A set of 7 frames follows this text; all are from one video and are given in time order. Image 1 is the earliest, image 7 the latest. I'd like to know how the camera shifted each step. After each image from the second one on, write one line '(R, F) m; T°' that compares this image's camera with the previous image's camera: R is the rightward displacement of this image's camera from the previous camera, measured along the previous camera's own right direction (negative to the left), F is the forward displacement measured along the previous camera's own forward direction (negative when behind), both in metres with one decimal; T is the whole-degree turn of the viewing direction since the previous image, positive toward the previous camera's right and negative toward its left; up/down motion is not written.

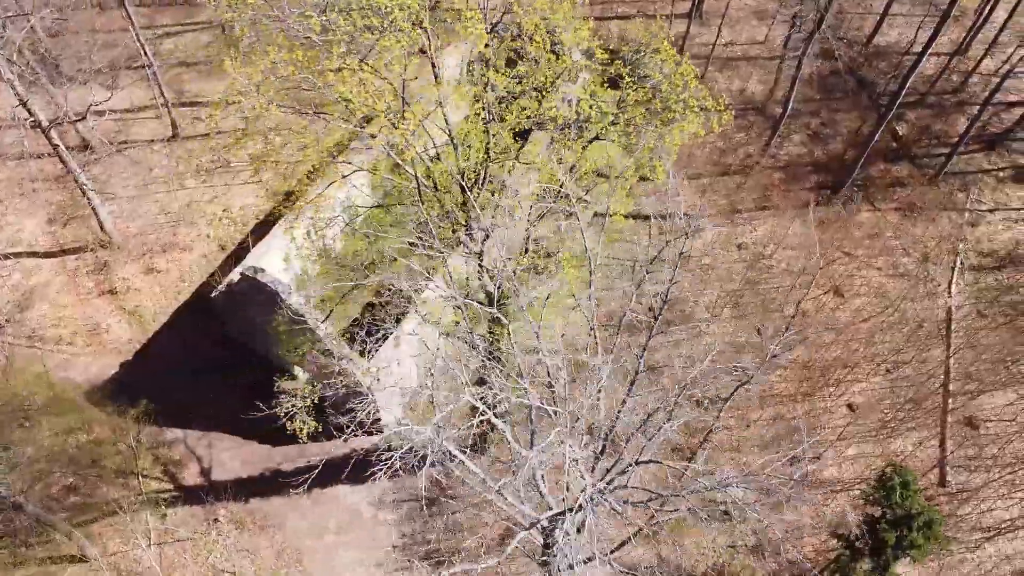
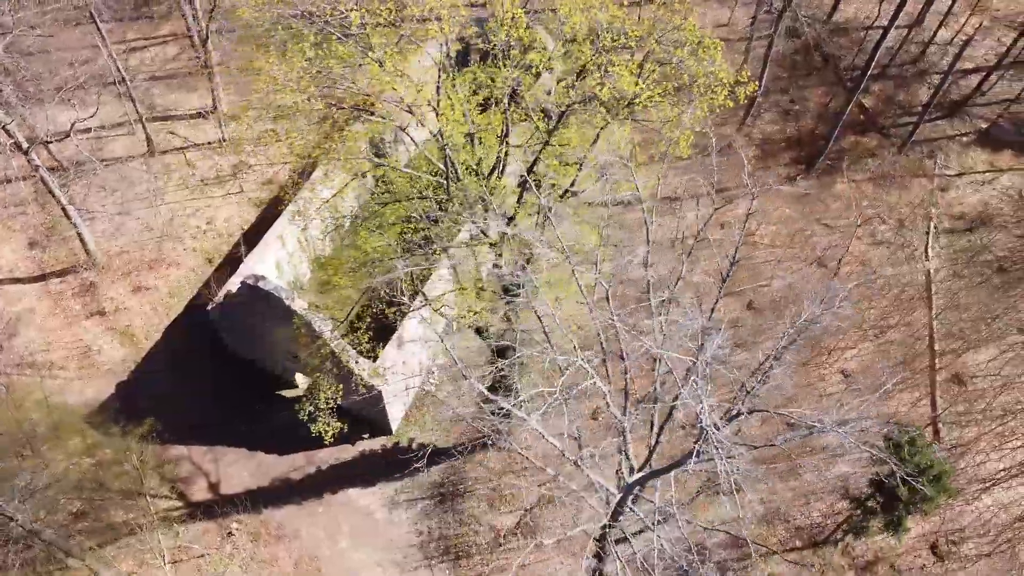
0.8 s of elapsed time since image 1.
(-0.5, 0.0) m; +2°
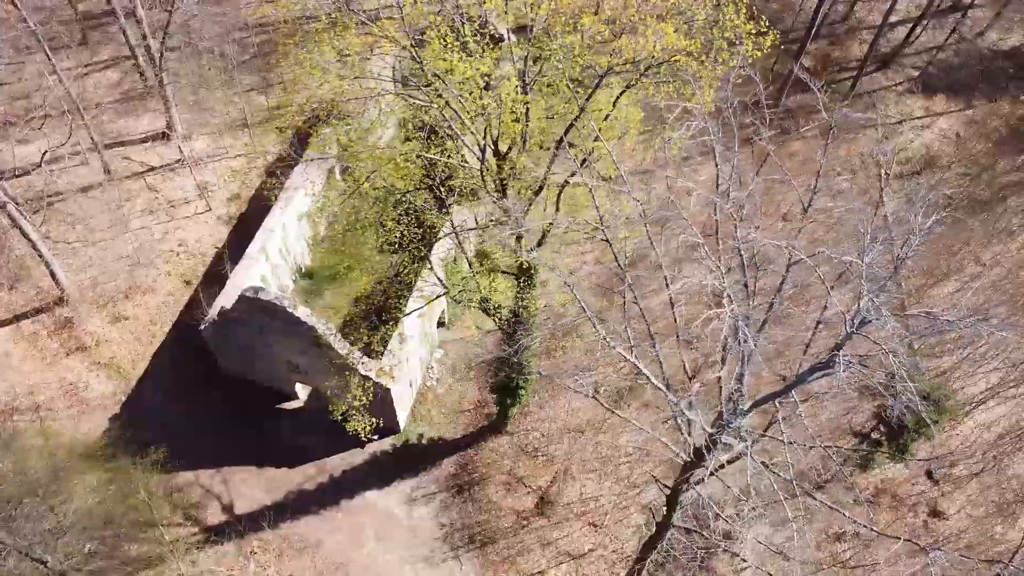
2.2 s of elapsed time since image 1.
(-0.8, -0.1) m; +4°
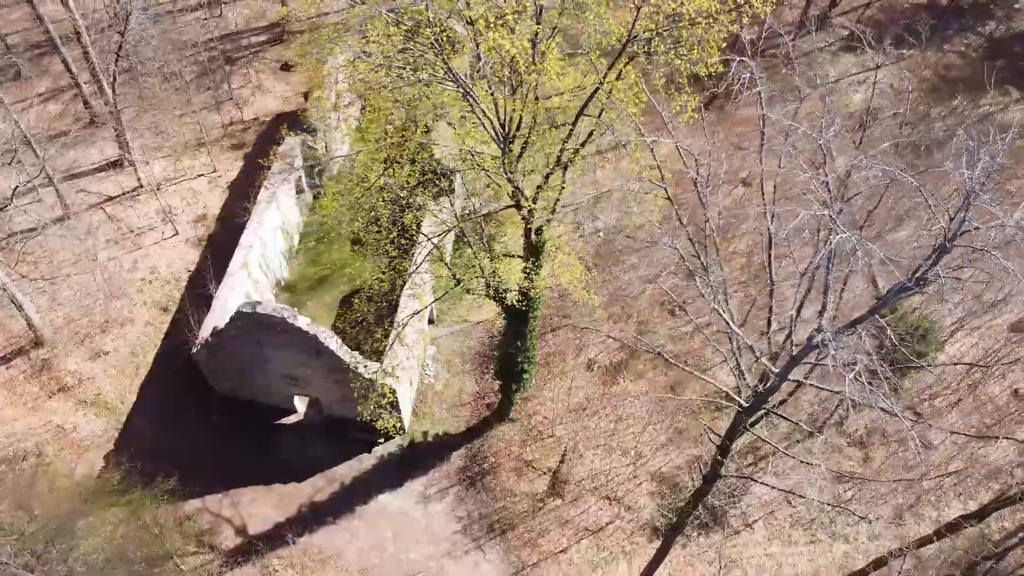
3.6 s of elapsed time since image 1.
(-0.7, -0.1) m; +4°
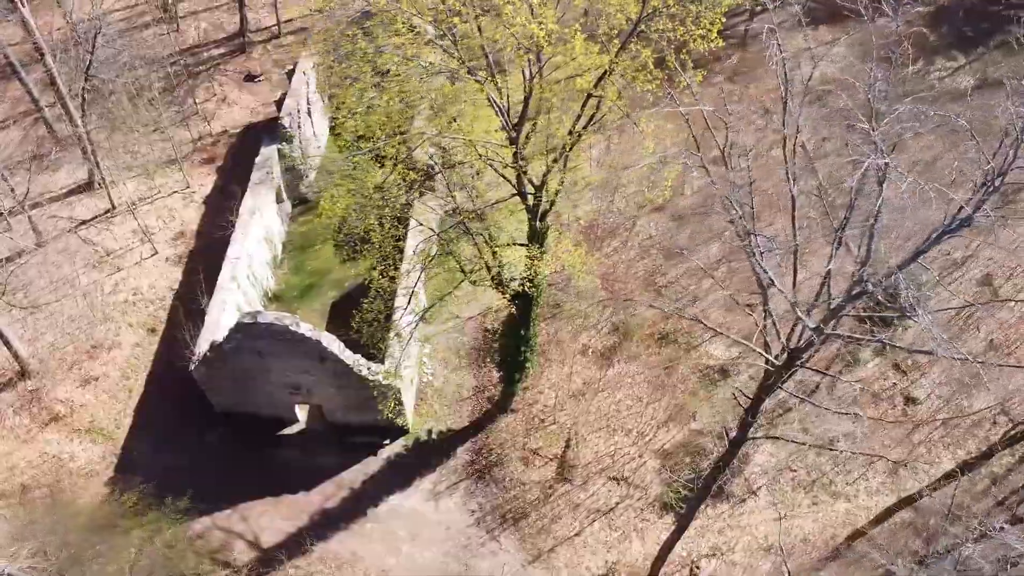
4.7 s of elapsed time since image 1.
(-0.5, -0.1) m; +3°
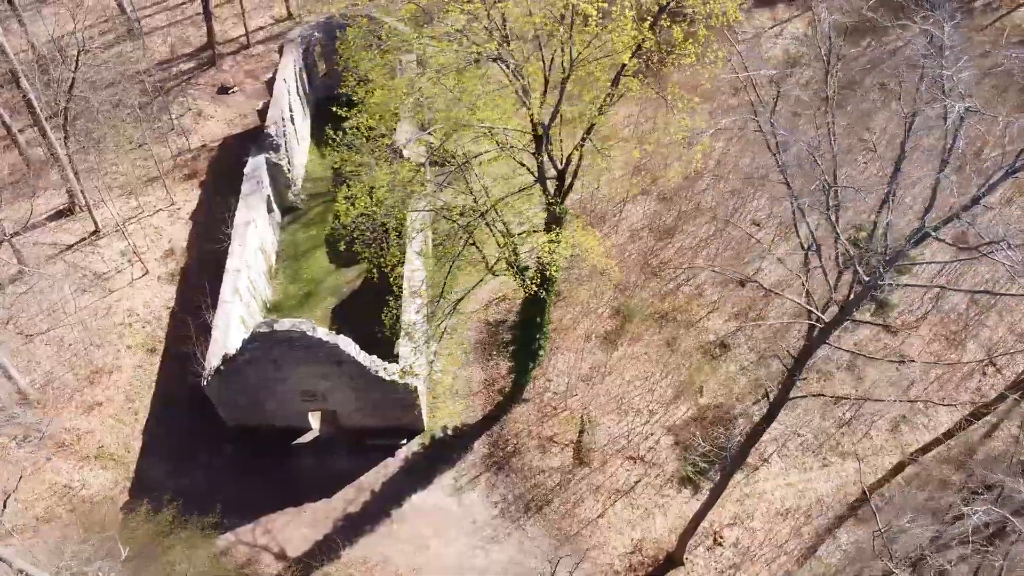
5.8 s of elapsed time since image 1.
(-0.7, -0.1) m; +2°
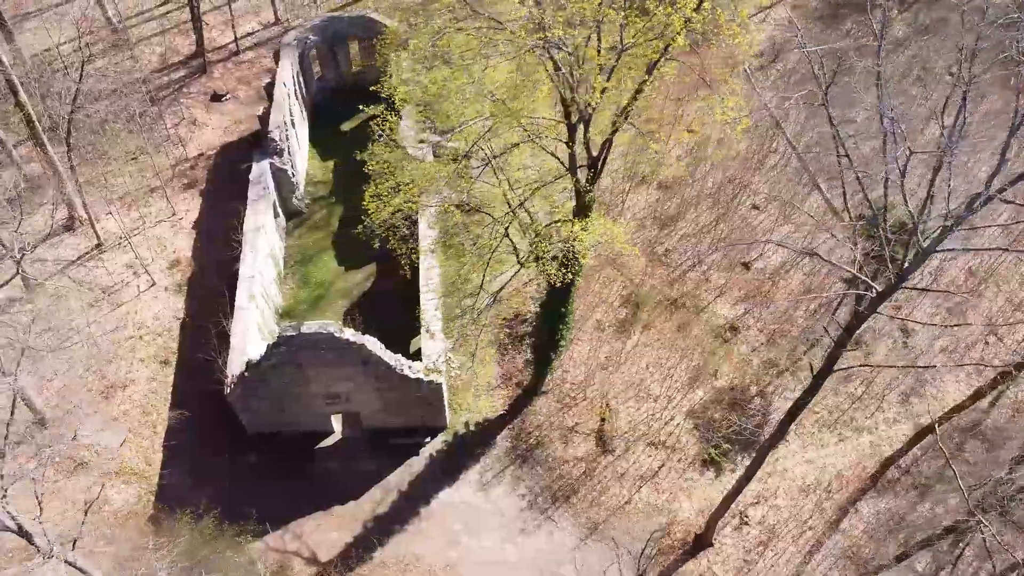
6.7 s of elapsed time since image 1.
(-0.7, 0.0) m; +1°
